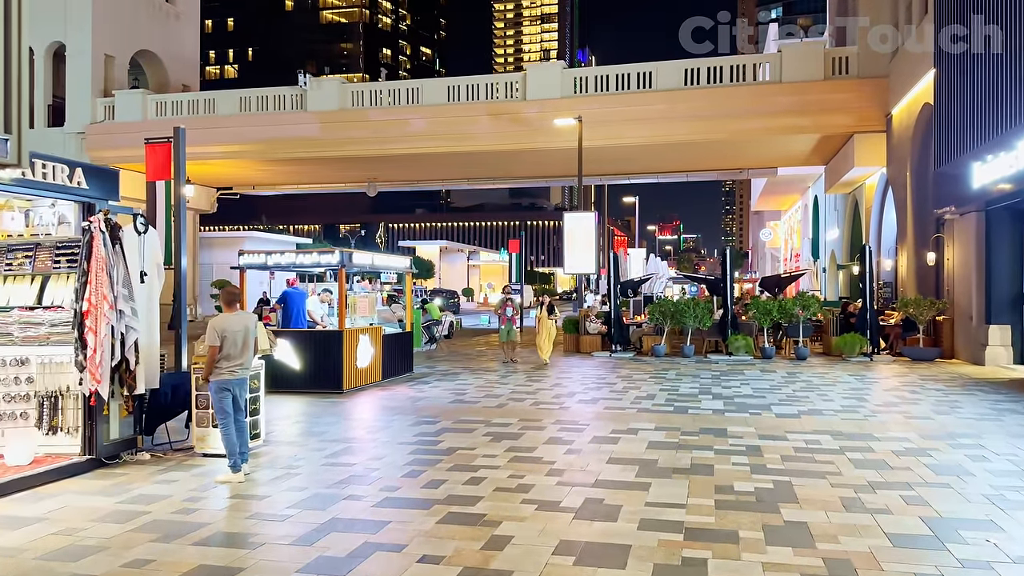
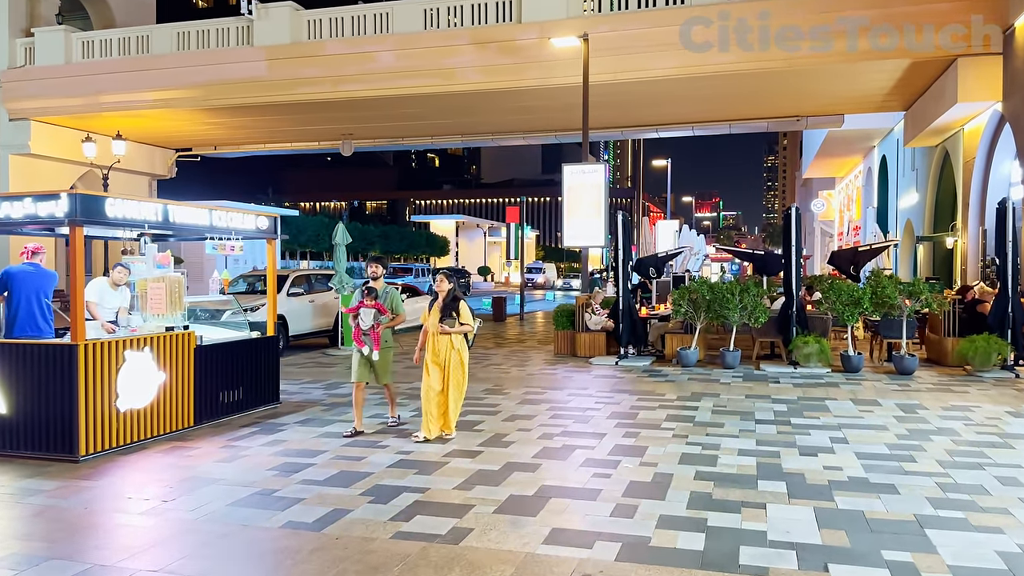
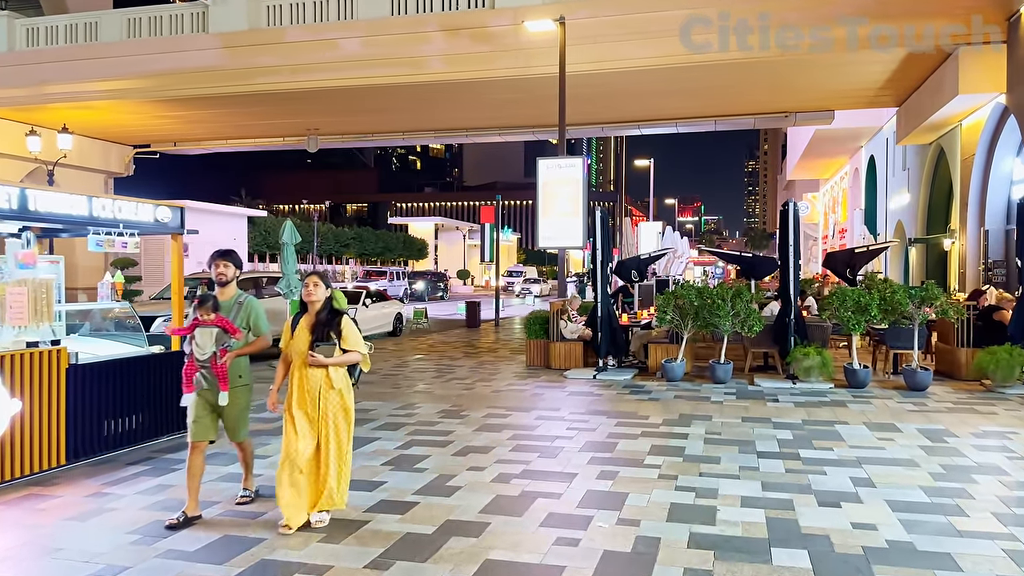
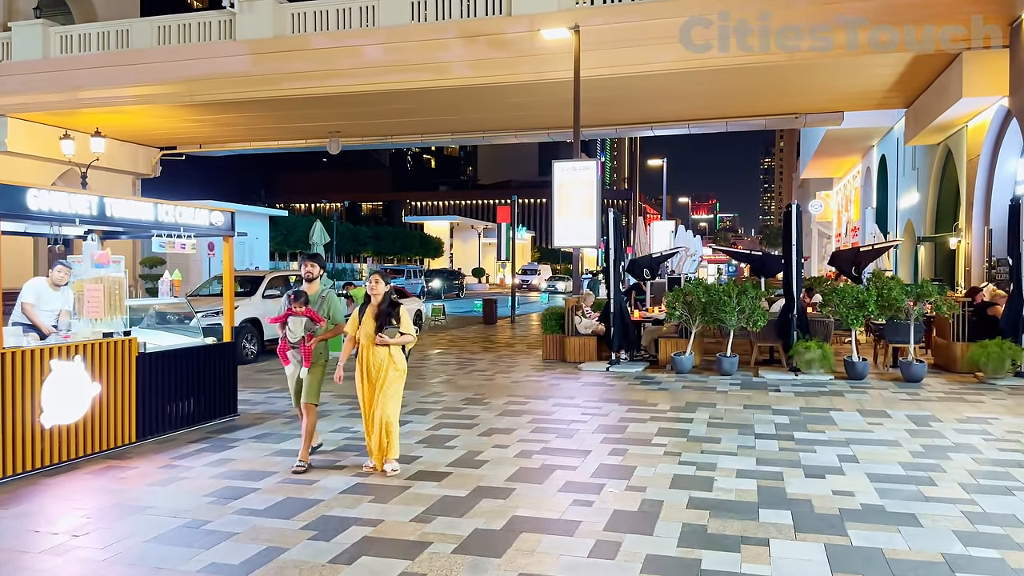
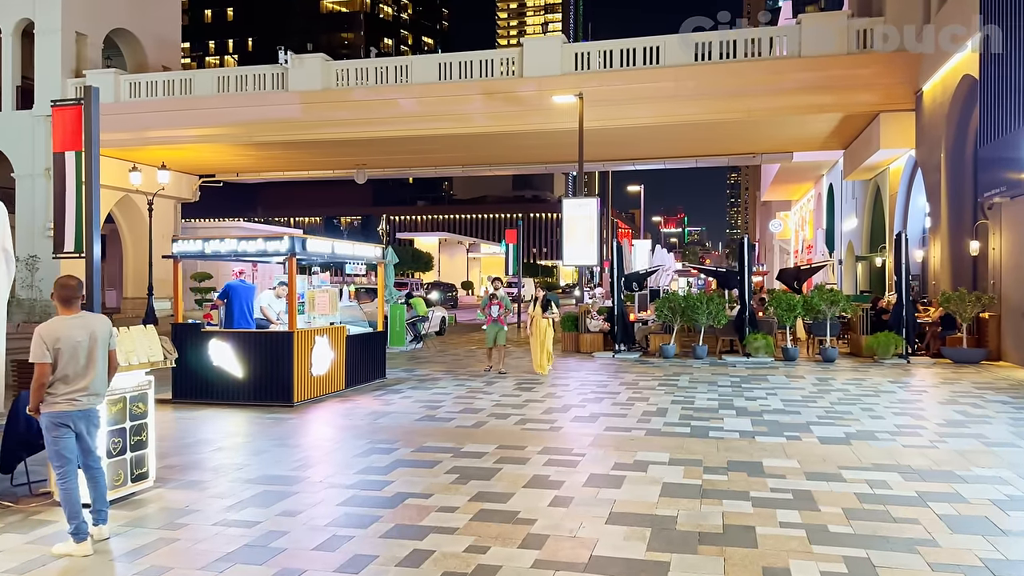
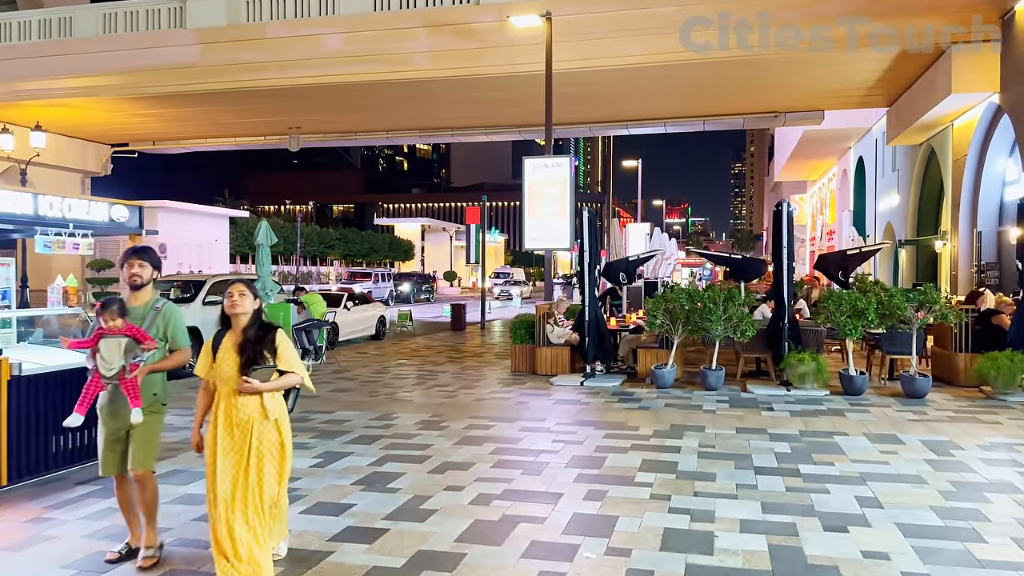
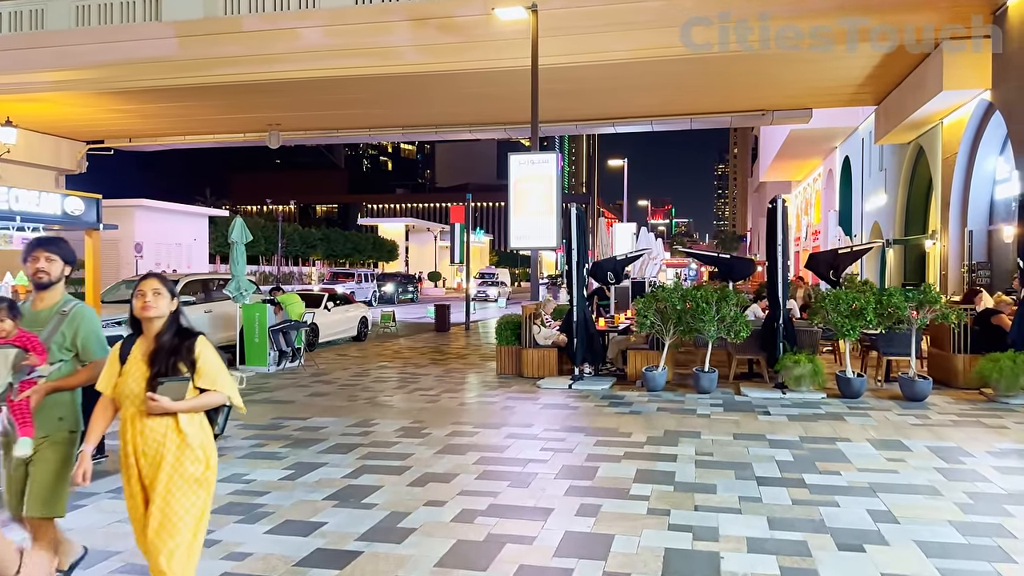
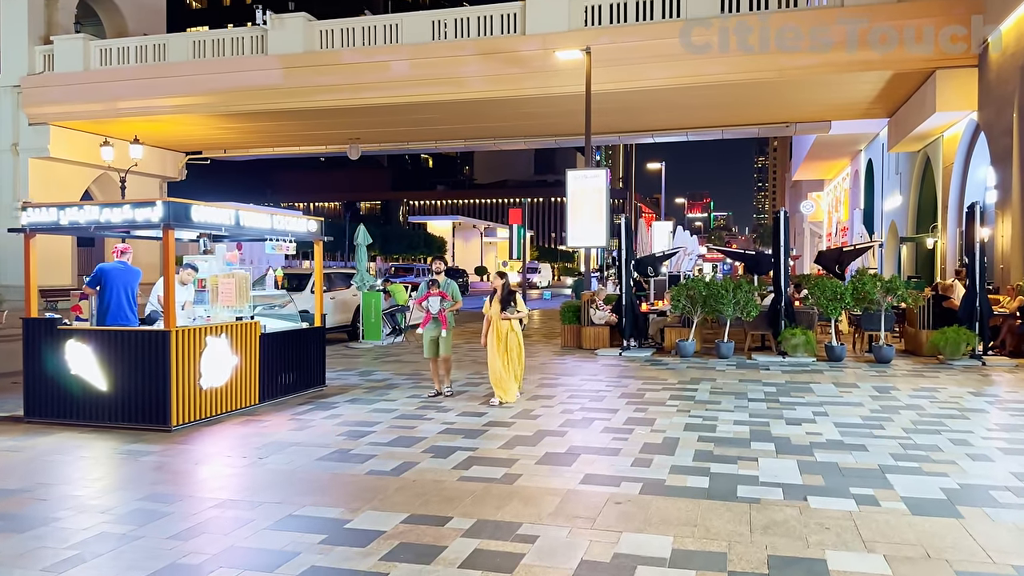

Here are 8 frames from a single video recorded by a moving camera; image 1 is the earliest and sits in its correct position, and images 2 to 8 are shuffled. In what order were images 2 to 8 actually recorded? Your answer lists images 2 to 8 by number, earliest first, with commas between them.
5, 8, 2, 4, 3, 6, 7
